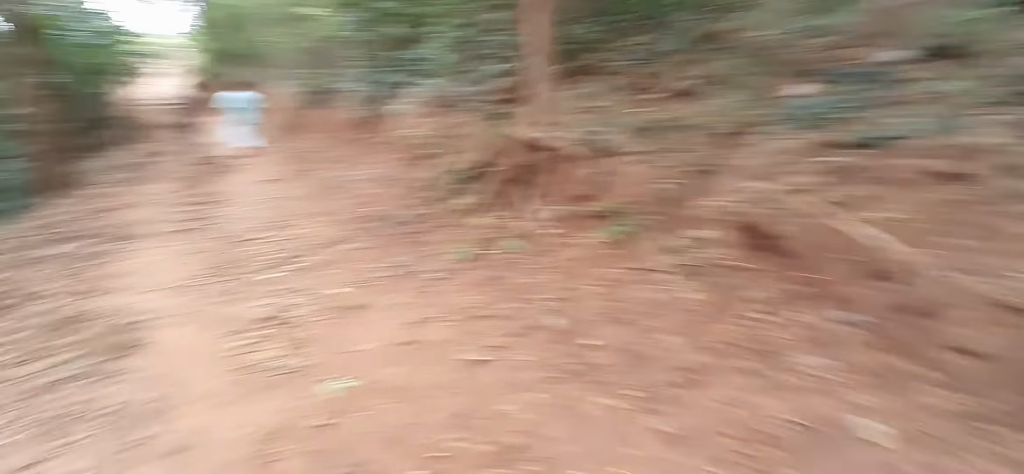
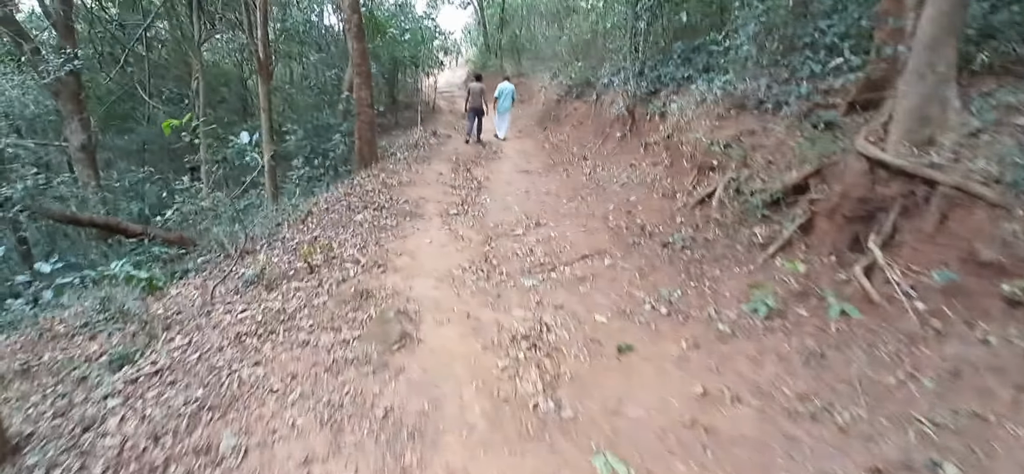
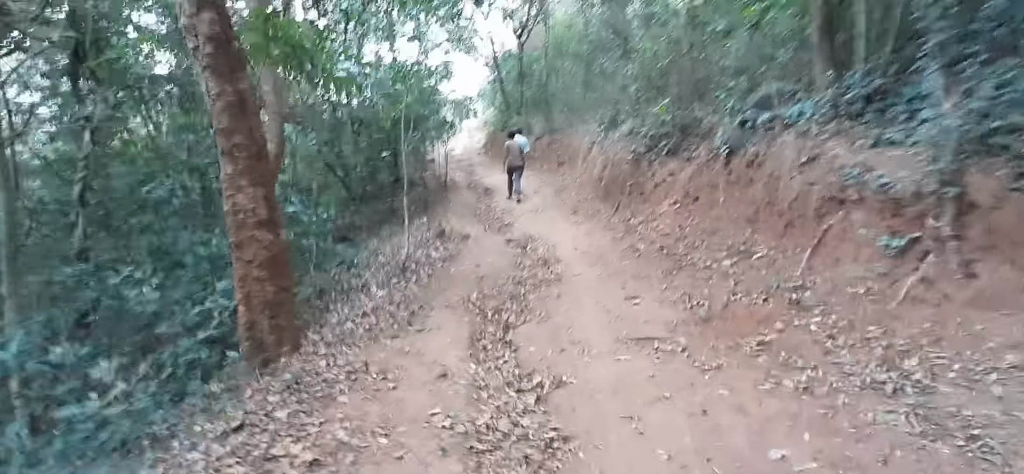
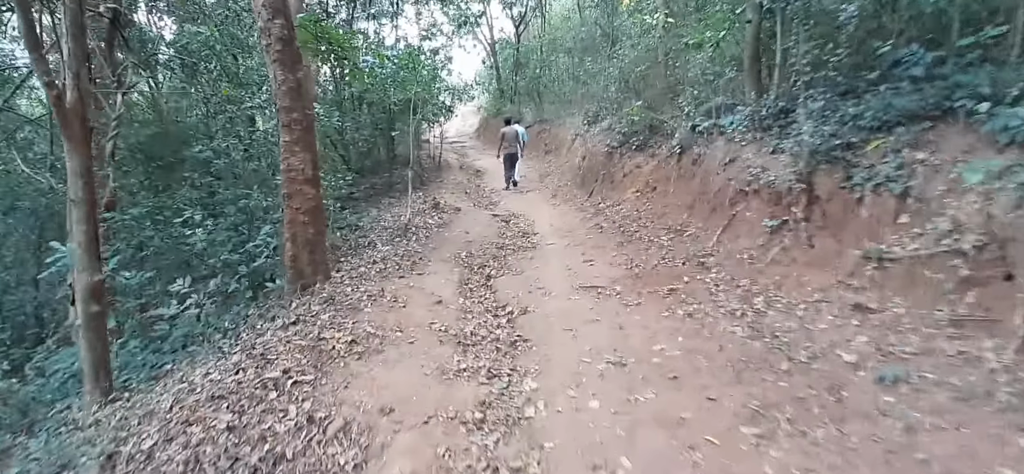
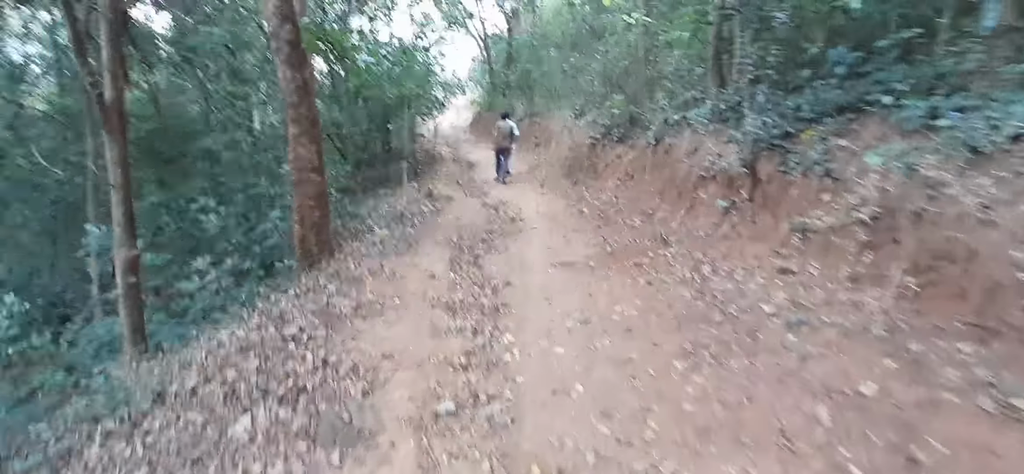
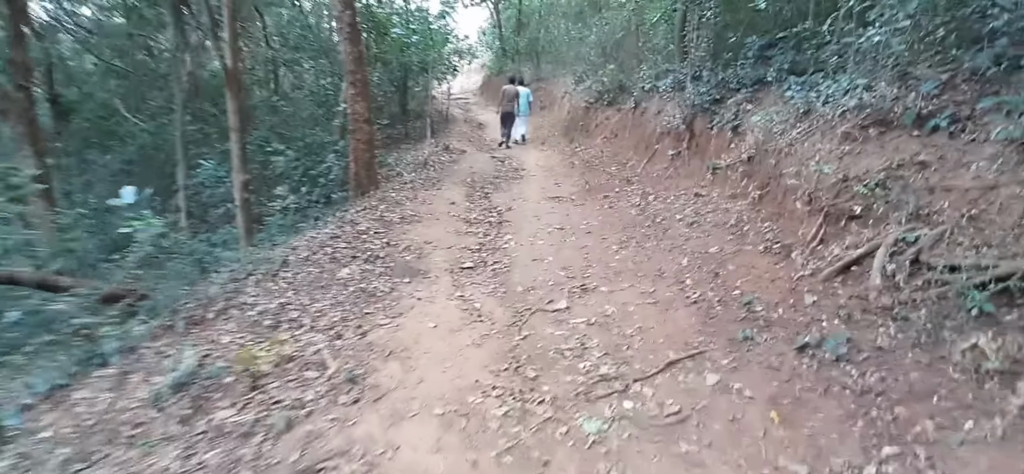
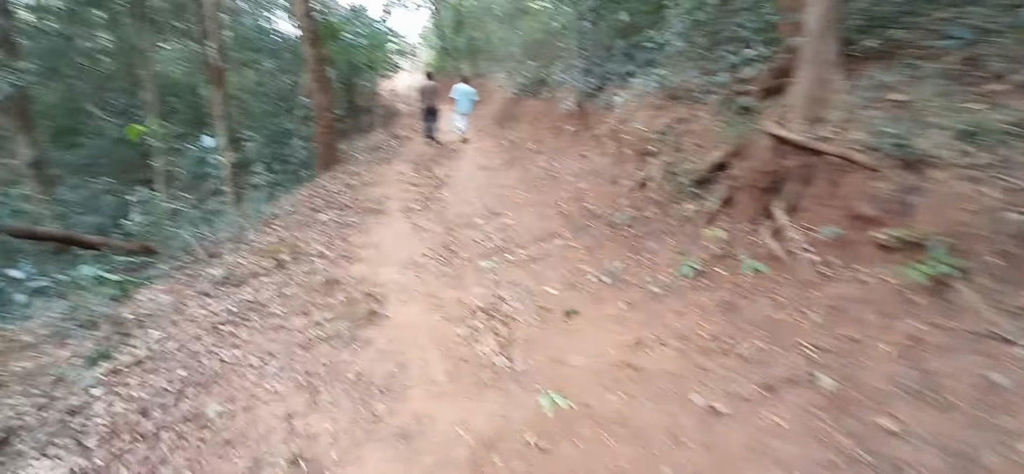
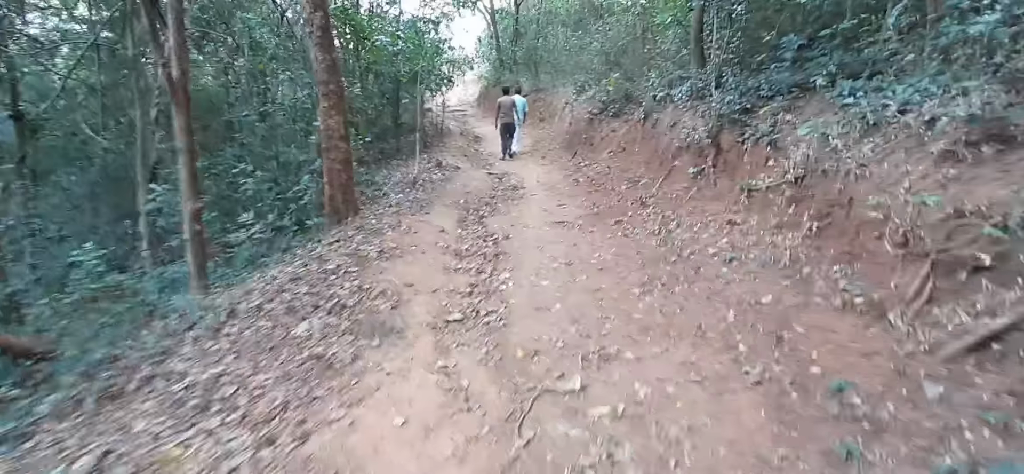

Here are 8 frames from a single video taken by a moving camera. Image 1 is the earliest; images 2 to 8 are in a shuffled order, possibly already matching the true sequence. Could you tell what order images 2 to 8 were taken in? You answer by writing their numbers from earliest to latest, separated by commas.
7, 2, 6, 8, 5, 4, 3
